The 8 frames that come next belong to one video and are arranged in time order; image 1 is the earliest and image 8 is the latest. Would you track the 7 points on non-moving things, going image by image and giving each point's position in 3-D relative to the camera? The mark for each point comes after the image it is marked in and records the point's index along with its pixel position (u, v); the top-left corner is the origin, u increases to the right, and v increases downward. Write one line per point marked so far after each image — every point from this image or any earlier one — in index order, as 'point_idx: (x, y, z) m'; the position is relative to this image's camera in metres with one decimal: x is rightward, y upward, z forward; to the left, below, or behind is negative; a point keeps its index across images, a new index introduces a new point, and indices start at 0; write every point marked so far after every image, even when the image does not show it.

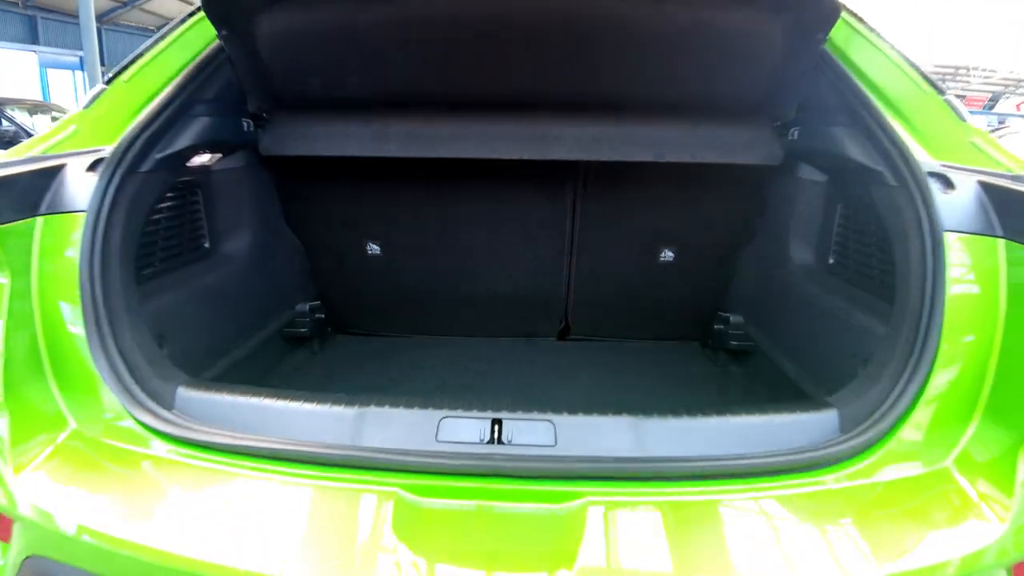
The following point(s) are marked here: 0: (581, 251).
0: (+0.2, +0.1, +1.9) m
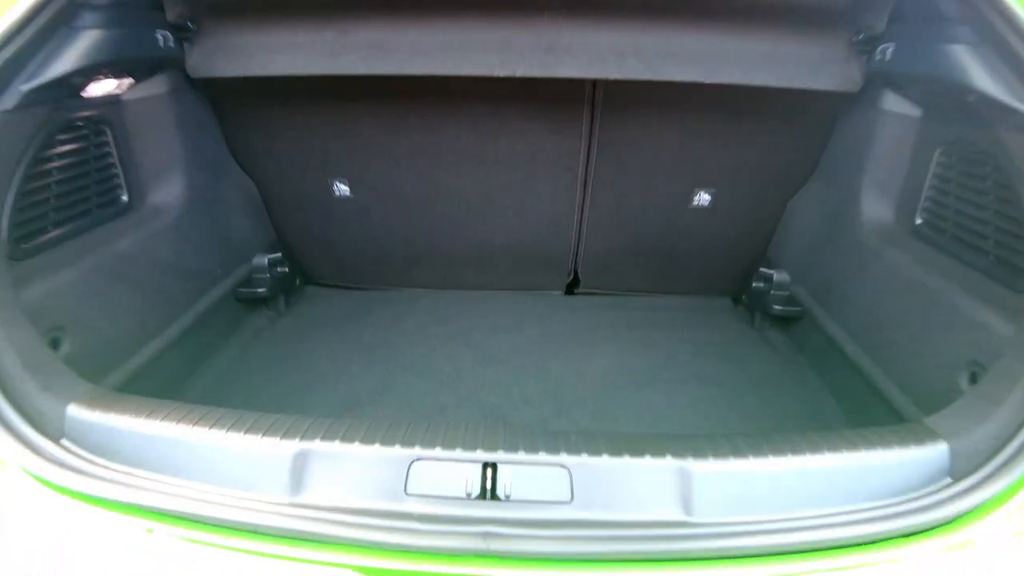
0: (+0.2, +0.2, +1.5) m
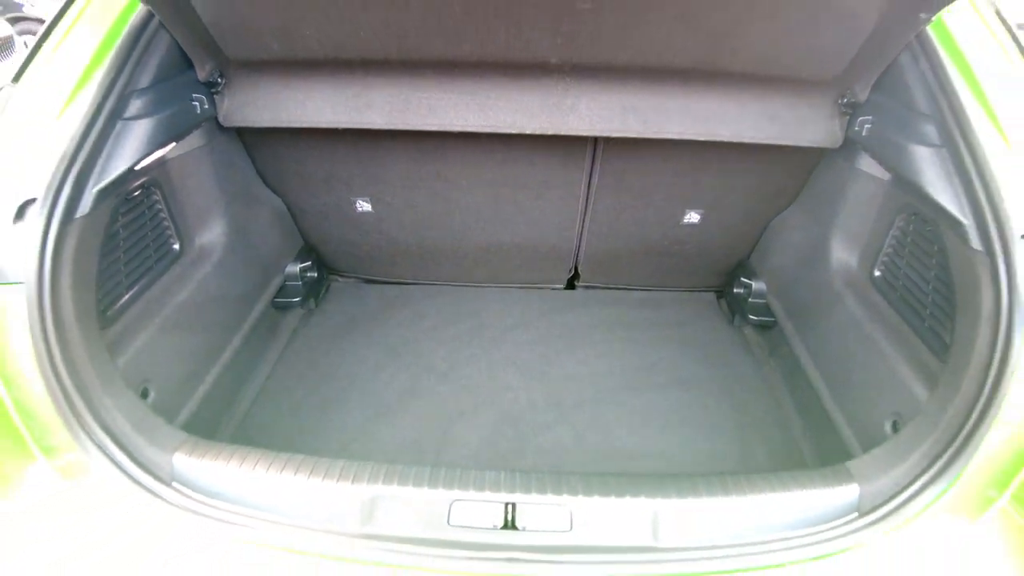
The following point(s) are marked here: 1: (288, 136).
0: (+0.2, +0.2, +1.7) m
1: (-0.5, +0.4, +1.5) m
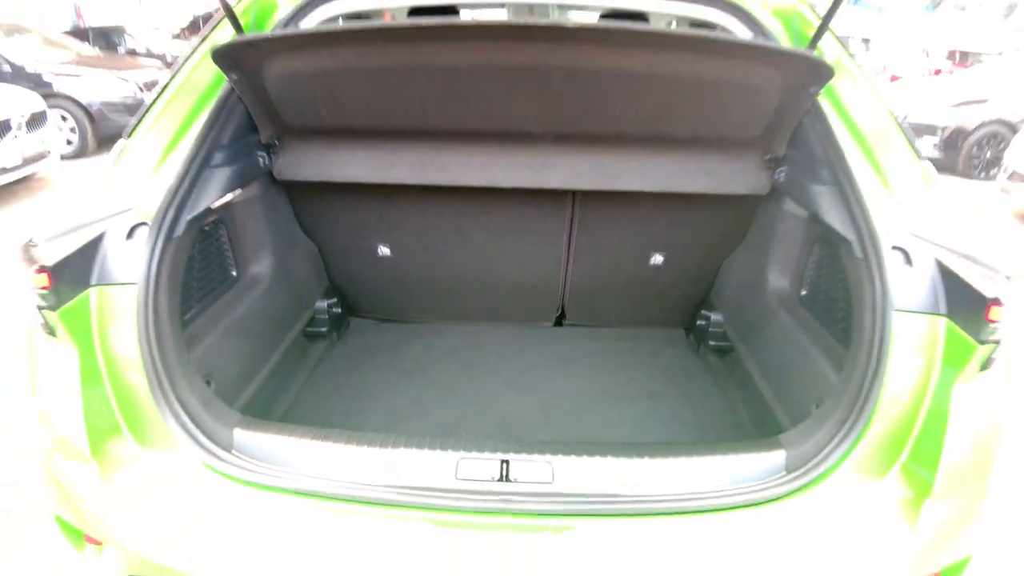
0: (+0.2, +0.1, +2.0) m
1: (-0.6, +0.3, +1.9) m
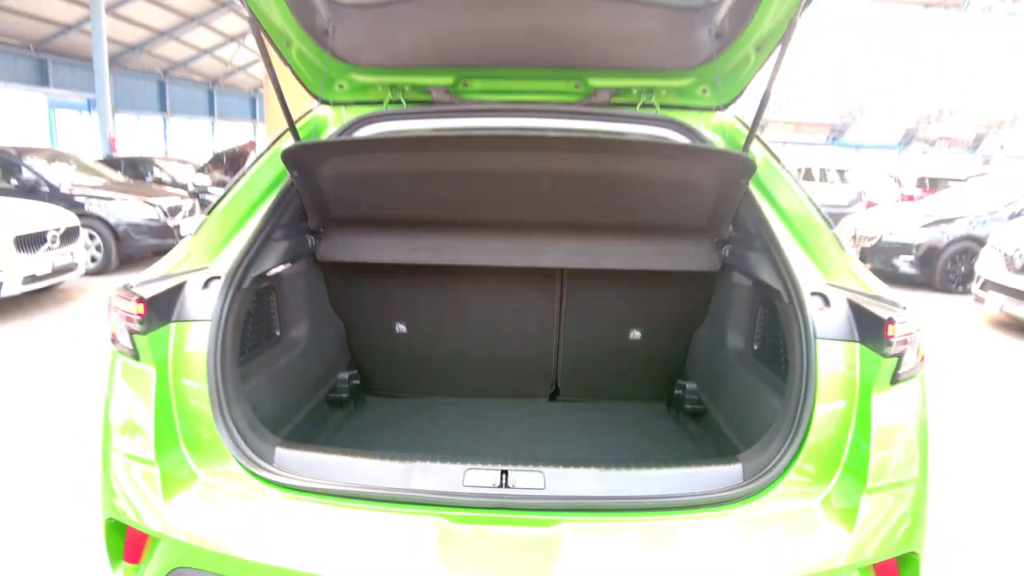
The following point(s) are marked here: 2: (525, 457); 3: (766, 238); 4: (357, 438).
0: (+0.2, -0.2, +2.3) m
1: (-0.6, +0.1, +2.2) m
2: (0.0, -0.6, +2.1) m
3: (+0.8, +0.2, +1.8) m
4: (-0.6, -0.5, +2.2) m
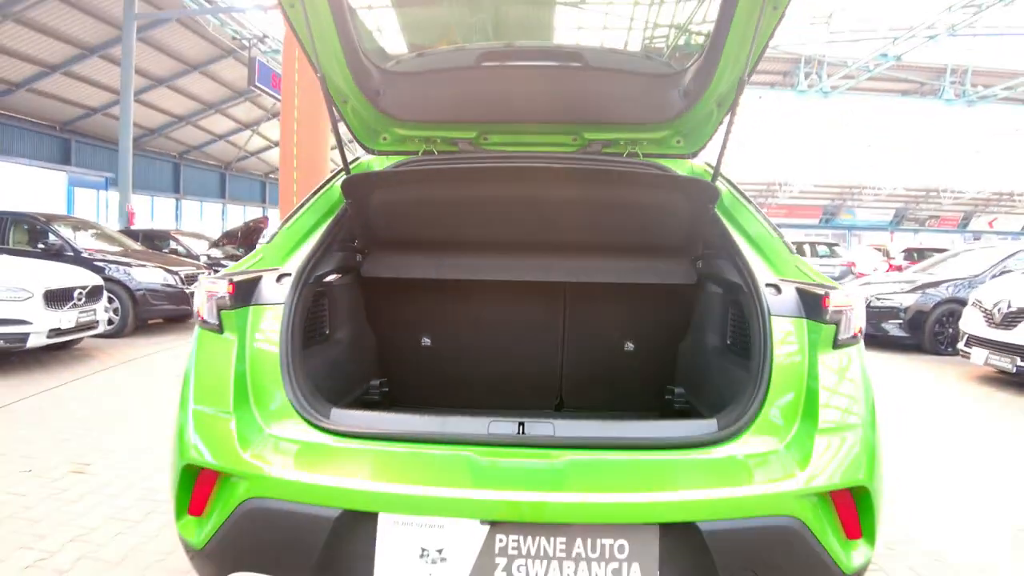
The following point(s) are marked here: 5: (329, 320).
0: (+0.3, -0.2, +2.7) m
1: (-0.5, 0.0, +2.7) m
2: (+0.1, -0.6, +2.4) m
3: (+0.8, +0.1, +2.3) m
4: (-0.5, -0.6, +2.5) m
5: (-0.7, -0.1, +2.4) m
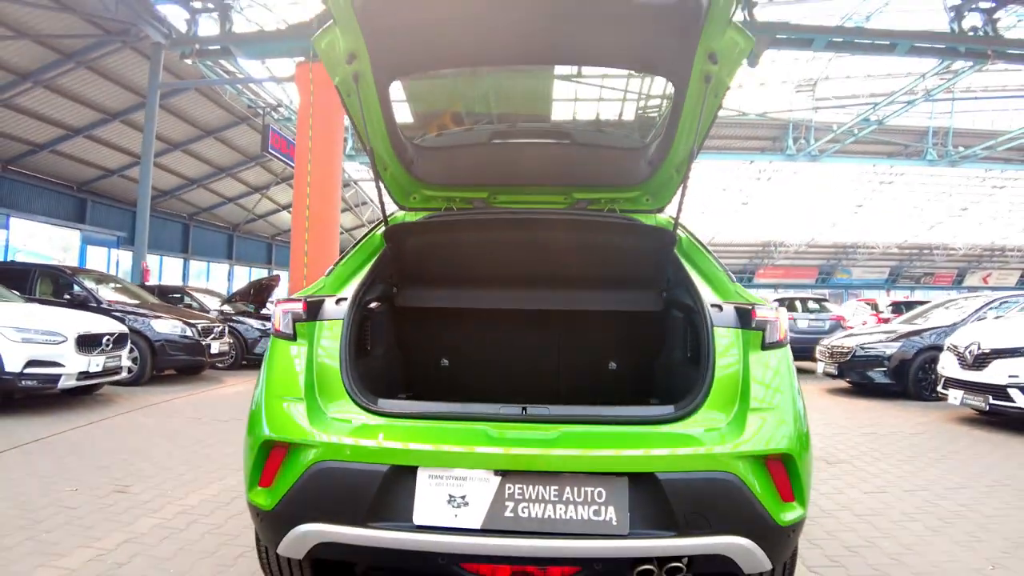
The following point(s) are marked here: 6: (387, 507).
0: (+0.3, -0.4, +3.3) m
1: (-0.5, -0.2, +3.3) m
2: (+0.1, -0.8, +3.0) m
3: (+0.8, 0.0, +2.9) m
4: (-0.5, -0.7, +3.1) m
5: (-0.7, -0.3, +3.0) m
6: (-0.5, -0.8, +2.3) m
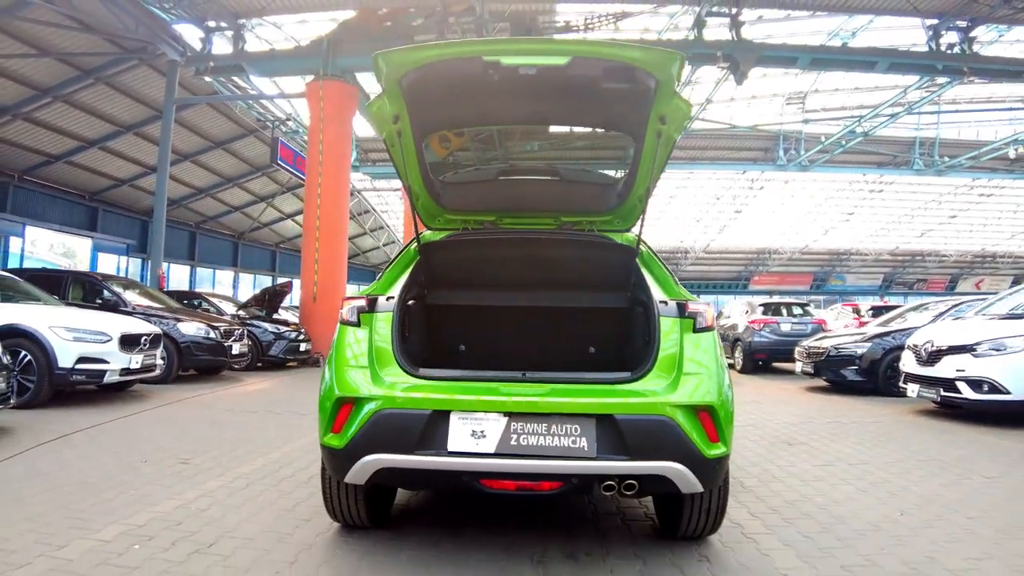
0: (+0.3, -0.4, +4.3) m
1: (-0.5, -0.2, +4.3) m
2: (+0.1, -0.8, +4.0) m
3: (+0.8, 0.0, +3.9) m
4: (-0.5, -0.7, +4.1) m
5: (-0.7, -0.3, +4.0) m
6: (-0.4, -0.8, +3.2) m
